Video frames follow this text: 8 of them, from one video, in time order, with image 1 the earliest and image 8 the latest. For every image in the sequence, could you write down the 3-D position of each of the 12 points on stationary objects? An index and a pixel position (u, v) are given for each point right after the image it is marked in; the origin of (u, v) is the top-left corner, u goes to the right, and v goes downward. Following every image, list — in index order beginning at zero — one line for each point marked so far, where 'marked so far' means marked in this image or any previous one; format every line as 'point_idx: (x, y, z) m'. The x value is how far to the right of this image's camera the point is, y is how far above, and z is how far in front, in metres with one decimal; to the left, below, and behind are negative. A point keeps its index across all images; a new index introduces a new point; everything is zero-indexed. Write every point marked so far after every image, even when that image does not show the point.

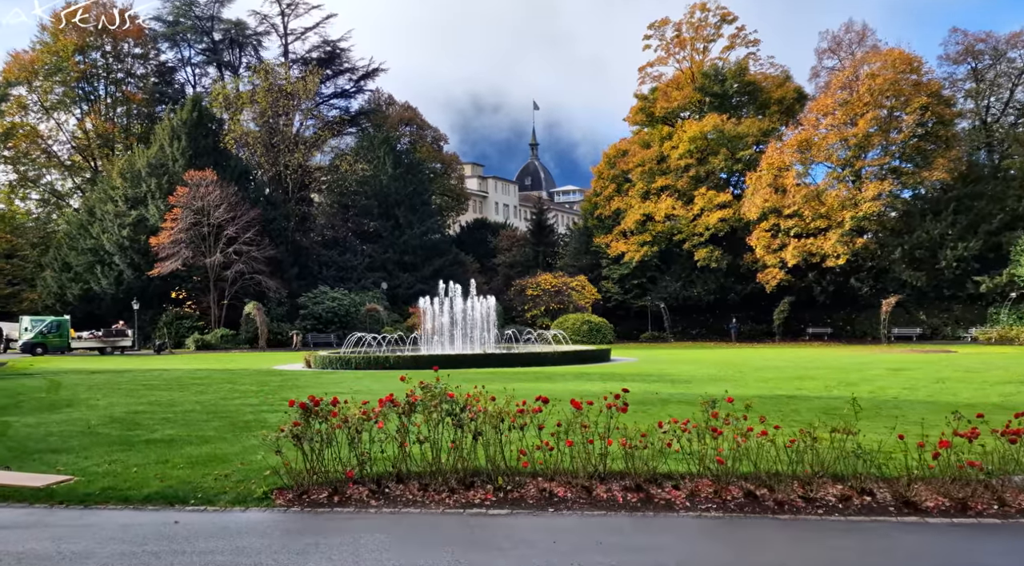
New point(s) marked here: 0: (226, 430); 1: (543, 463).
0: (-3.7, -1.9, +11.3) m
1: (+0.3, -1.5, +7.2) m
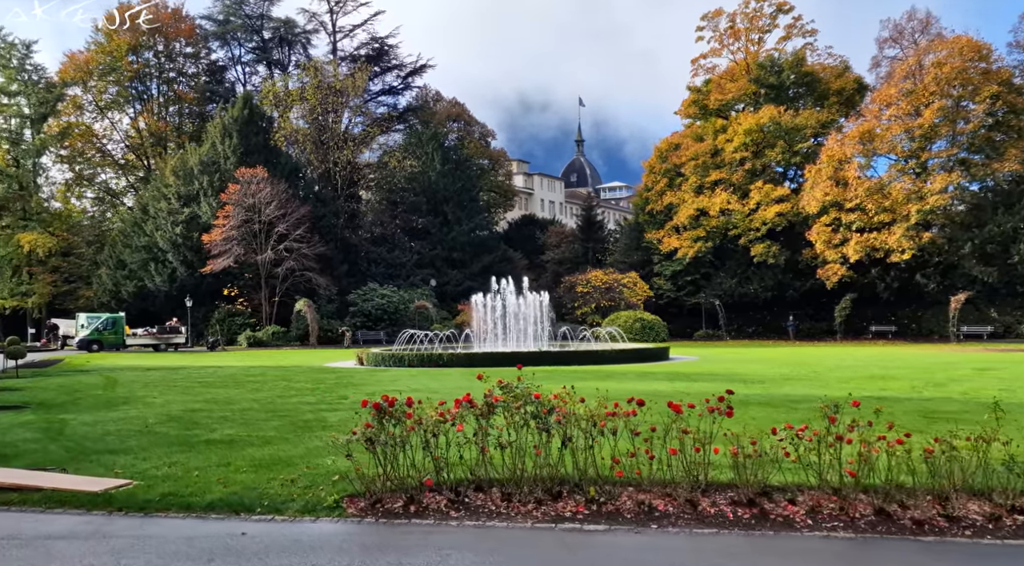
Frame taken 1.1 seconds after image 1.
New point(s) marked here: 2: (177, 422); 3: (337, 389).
0: (-2.8, -1.8, +10.8) m
1: (+0.9, -1.4, +6.6) m
2: (-4.5, -1.9, +11.7) m
3: (-3.4, -2.1, +17.0) m
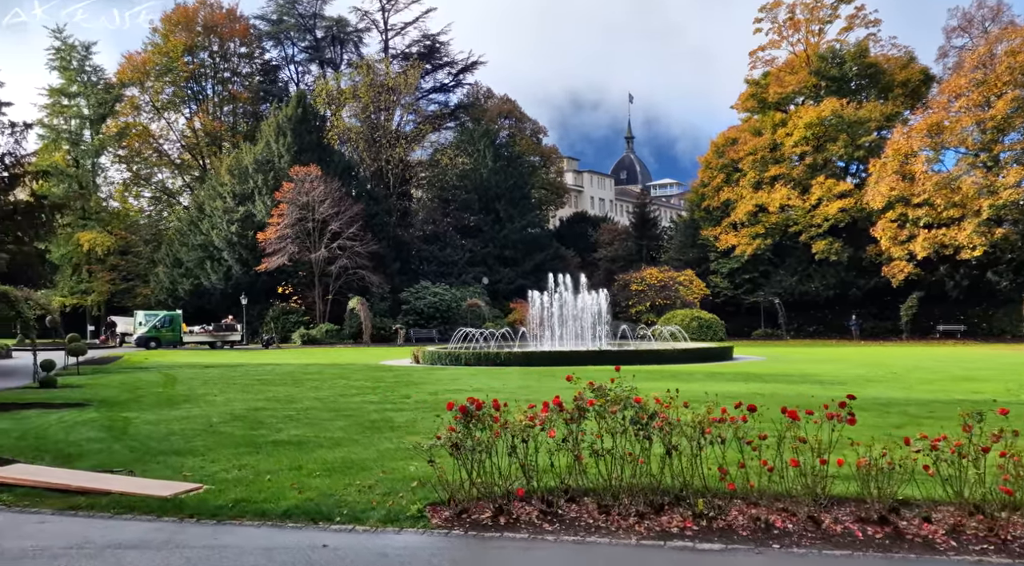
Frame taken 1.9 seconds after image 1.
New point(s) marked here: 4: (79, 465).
0: (-1.9, -1.8, +10.4) m
1: (+1.6, -1.4, +6.0) m
2: (-3.5, -1.8, +11.4) m
3: (-2.2, -2.0, +16.7) m
4: (-4.1, -1.7, +8.3) m
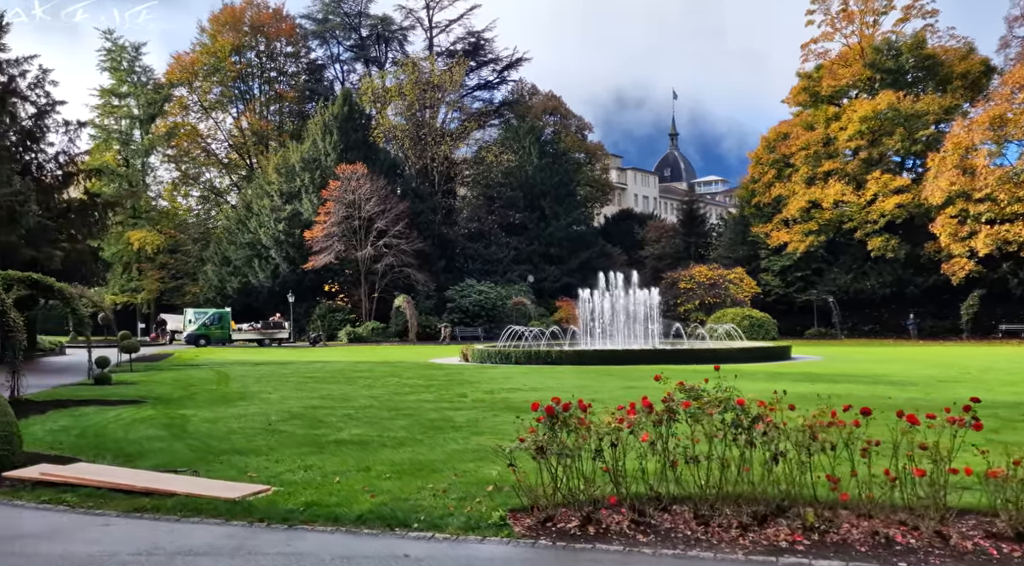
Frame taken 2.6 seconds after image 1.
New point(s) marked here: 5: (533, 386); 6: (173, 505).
0: (-1.1, -1.7, +10.1) m
1: (+2.2, -1.3, +5.5) m
2: (-2.7, -1.8, +11.2) m
3: (-1.1, -1.9, +16.4) m
4: (-3.4, -1.7, +8.1) m
5: (+0.4, -1.9, +15.9) m
6: (-2.5, -1.6, +6.4) m
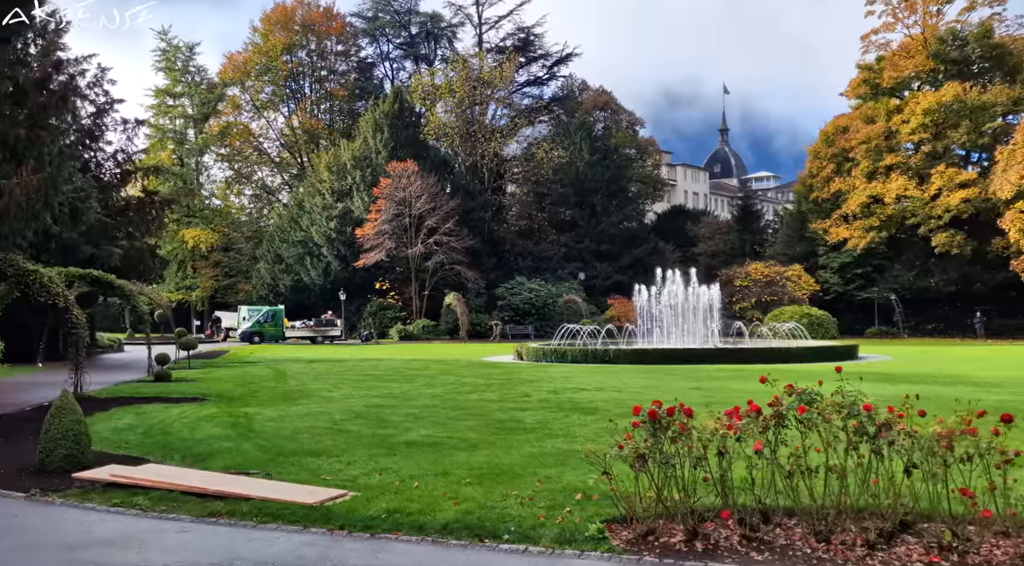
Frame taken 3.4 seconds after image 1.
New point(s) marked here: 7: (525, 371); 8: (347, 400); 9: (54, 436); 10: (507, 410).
0: (-0.3, -1.7, +9.7) m
1: (+2.8, -1.3, +5.0) m
2: (-1.8, -1.7, +10.9) m
3: (0.0, -1.9, +16.0) m
4: (-2.7, -1.6, +7.8) m
5: (+1.5, -1.8, +15.5) m
6: (-1.8, -1.6, +6.1) m
7: (+0.3, -2.0, +19.8) m
8: (-2.6, -1.8, +13.7) m
9: (-4.0, -1.3, +7.7) m
10: (-0.1, -1.7, +12.0) m
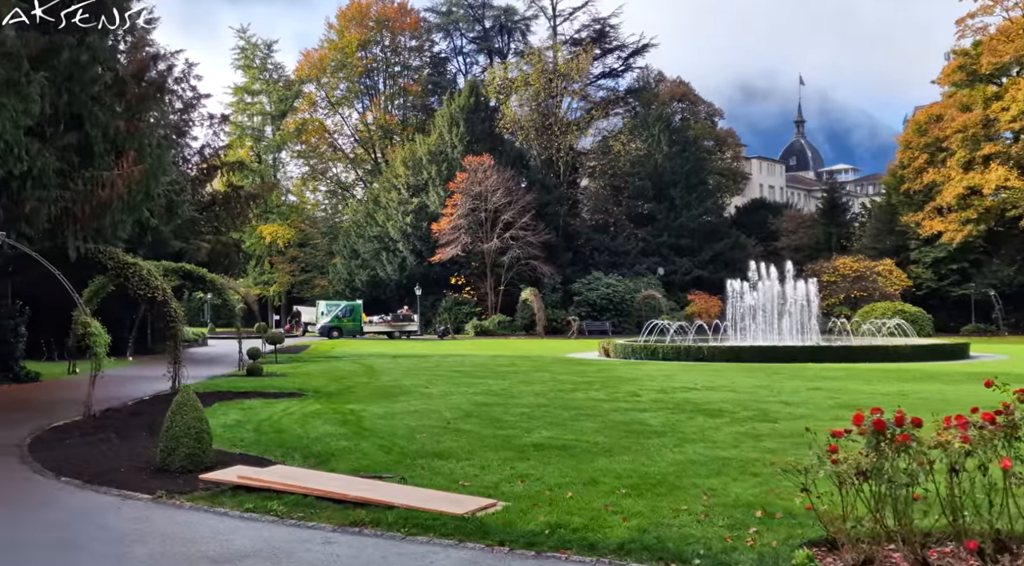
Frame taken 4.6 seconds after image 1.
0: (+1.1, -1.6, +9.1) m
1: (+3.7, -1.2, +4.1) m
2: (-0.4, -1.6, +10.3) m
3: (+1.8, -1.8, +15.3) m
4: (-1.5, -1.6, +7.4) m
5: (+3.3, -1.7, +14.7) m
6: (-0.7, -1.5, +5.6) m
7: (+2.4, -1.9, +19.1) m
8: (-1.0, -1.7, +13.2) m
9: (-2.8, -1.3, +7.3) m
10: (+1.4, -1.6, +11.3) m
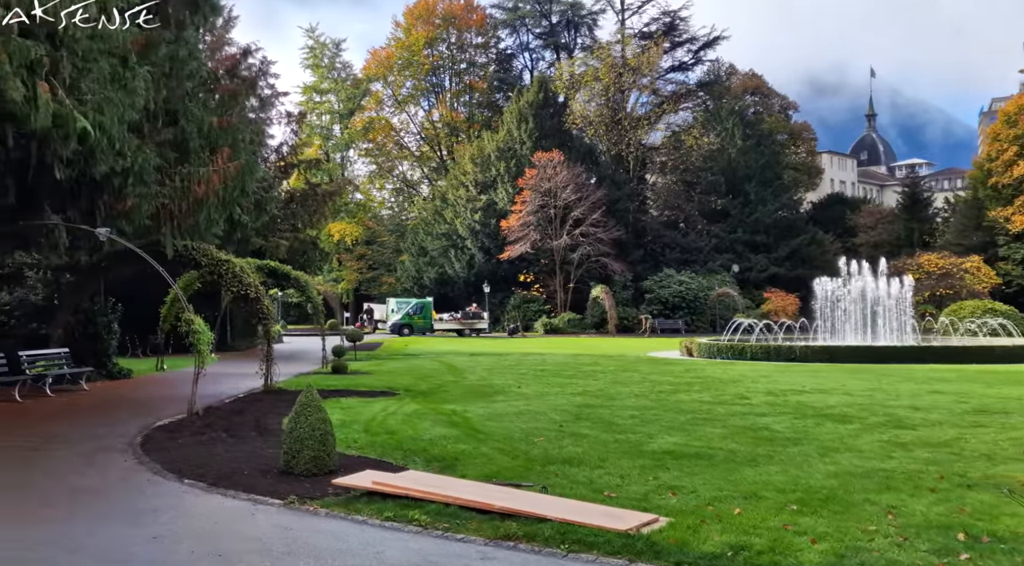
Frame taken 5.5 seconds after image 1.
0: (+2.3, -1.5, +8.5) m
1: (+4.6, -1.2, +3.4) m
2: (+0.9, -1.6, +9.9) m
3: (+3.4, -1.7, +14.7) m
4: (-0.4, -1.5, +7.0) m
5: (+4.8, -1.7, +14.0) m
6: (+0.2, -1.5, +5.1) m
7: (+4.2, -1.8, +18.4) m
8: (+0.5, -1.7, +12.8) m
9: (-1.7, -1.2, +7.0) m
10: (+2.8, -1.6, +10.7) m
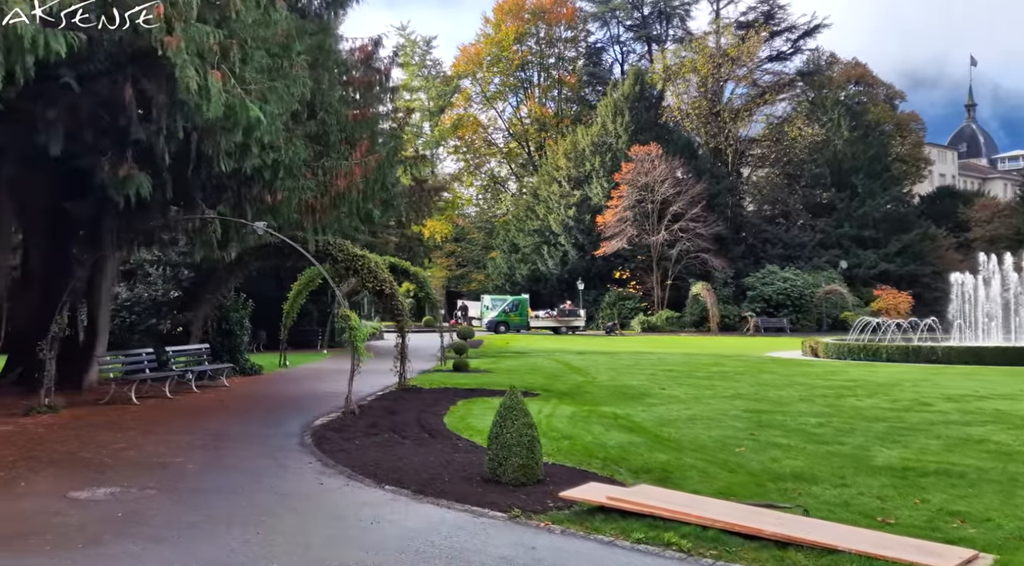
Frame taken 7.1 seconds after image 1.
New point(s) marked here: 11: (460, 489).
0: (+4.1, -1.5, +7.6) m
1: (+6.0, -1.2, +2.3) m
2: (+2.8, -1.5, +9.1) m
3: (+5.7, -1.7, +13.7) m
4: (+1.3, -1.5, +6.3) m
5: (+7.1, -1.6, +12.9) m
6: (+1.8, -1.5, +4.4) m
7: (+6.8, -1.7, +17.3) m
8: (+2.7, -1.6, +12.0) m
9: (0.0, -1.2, +6.5) m
10: (+4.8, -1.6, +9.8) m
11: (-0.4, -1.5, +6.4) m
